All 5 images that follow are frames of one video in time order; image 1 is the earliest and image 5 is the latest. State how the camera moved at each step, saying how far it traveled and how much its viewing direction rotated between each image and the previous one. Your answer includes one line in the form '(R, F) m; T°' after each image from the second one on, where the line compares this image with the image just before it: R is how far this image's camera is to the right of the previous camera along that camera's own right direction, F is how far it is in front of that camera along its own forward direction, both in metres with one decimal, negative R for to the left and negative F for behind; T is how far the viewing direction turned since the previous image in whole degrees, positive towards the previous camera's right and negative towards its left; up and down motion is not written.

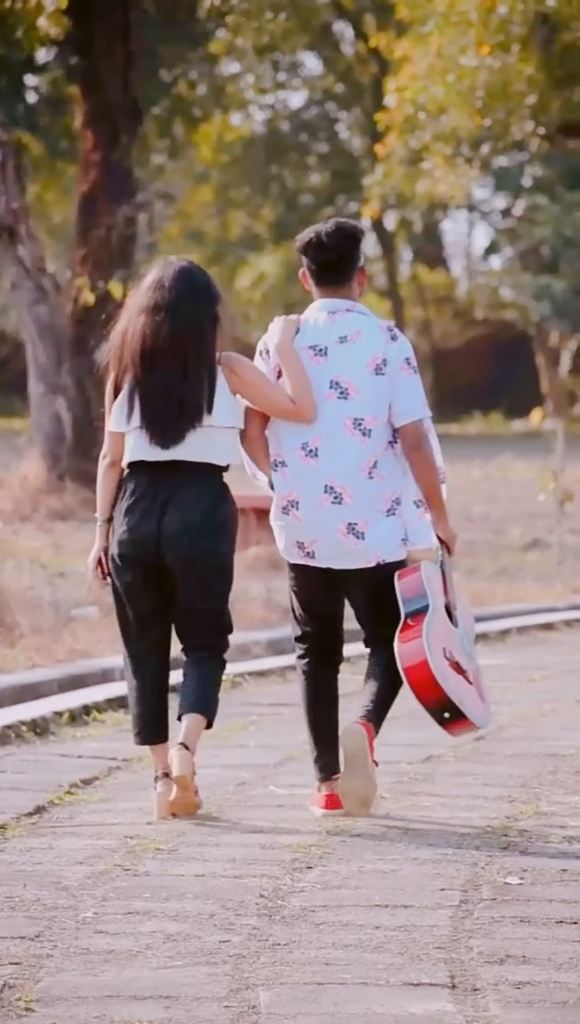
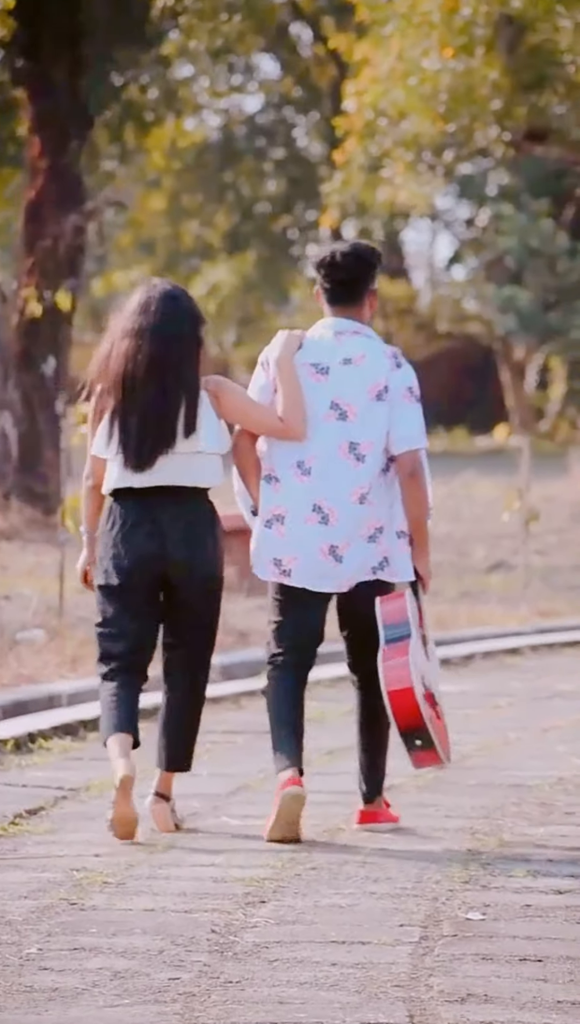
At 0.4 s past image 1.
(+0.2, +0.3) m; -1°
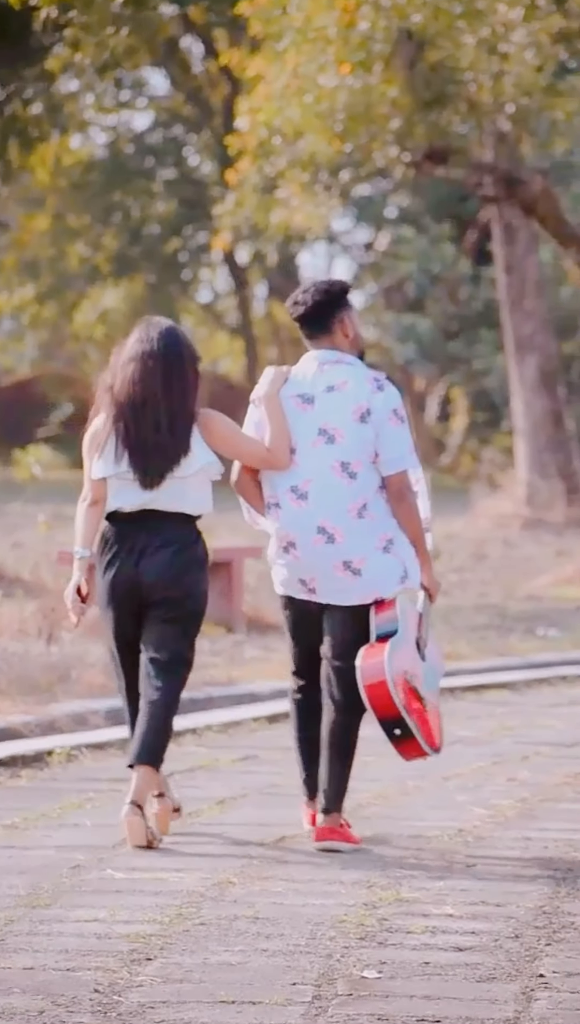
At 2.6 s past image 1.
(+0.1, +0.4) m; +2°
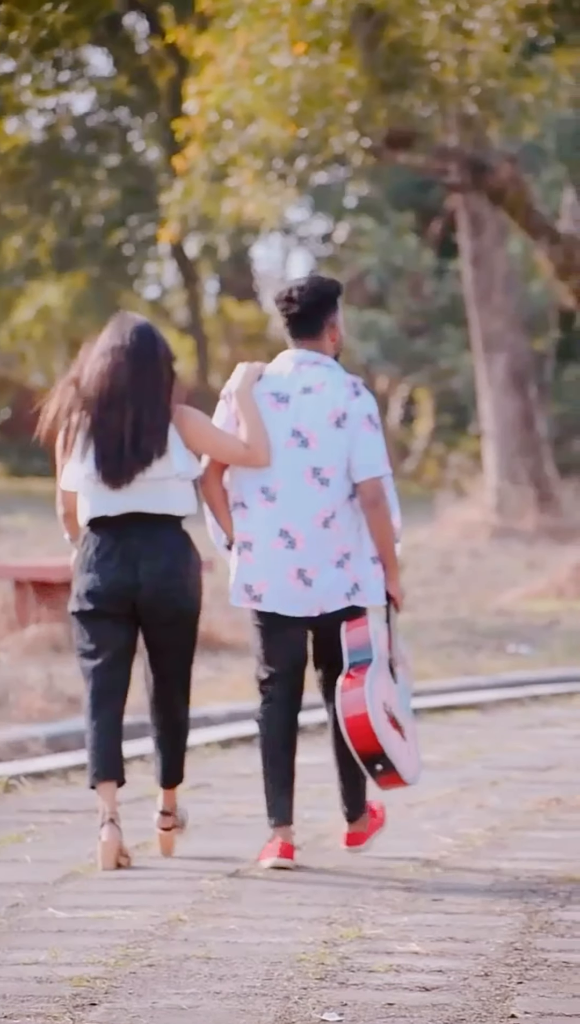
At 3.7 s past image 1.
(+0.1, +0.5) m; 0°
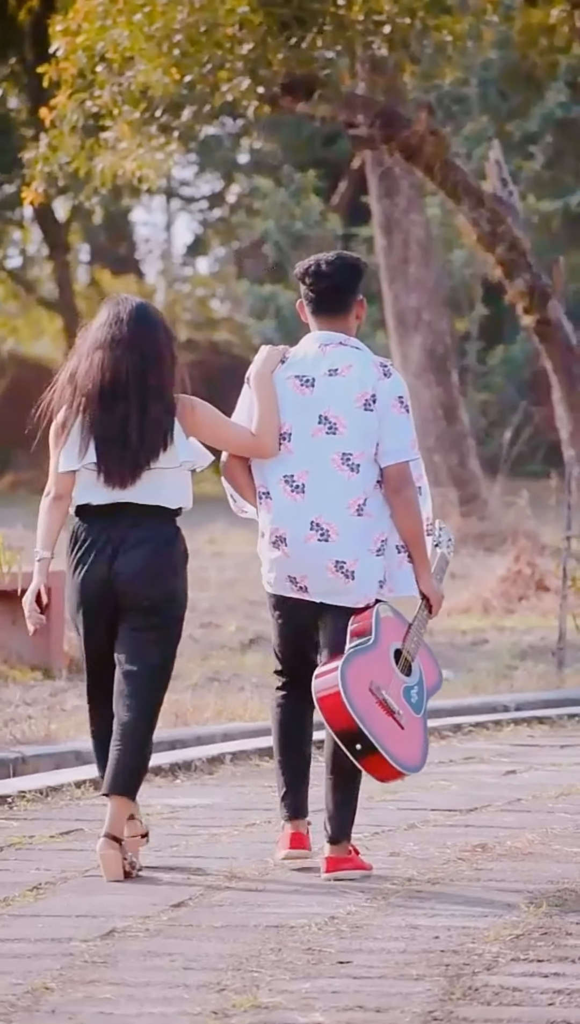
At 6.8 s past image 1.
(+0.2, +0.9) m; +1°
